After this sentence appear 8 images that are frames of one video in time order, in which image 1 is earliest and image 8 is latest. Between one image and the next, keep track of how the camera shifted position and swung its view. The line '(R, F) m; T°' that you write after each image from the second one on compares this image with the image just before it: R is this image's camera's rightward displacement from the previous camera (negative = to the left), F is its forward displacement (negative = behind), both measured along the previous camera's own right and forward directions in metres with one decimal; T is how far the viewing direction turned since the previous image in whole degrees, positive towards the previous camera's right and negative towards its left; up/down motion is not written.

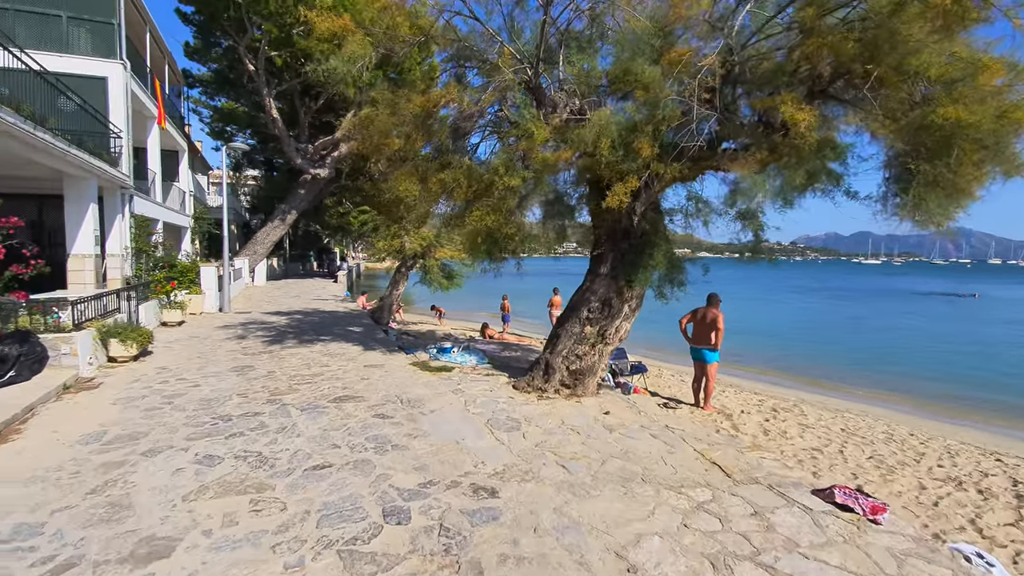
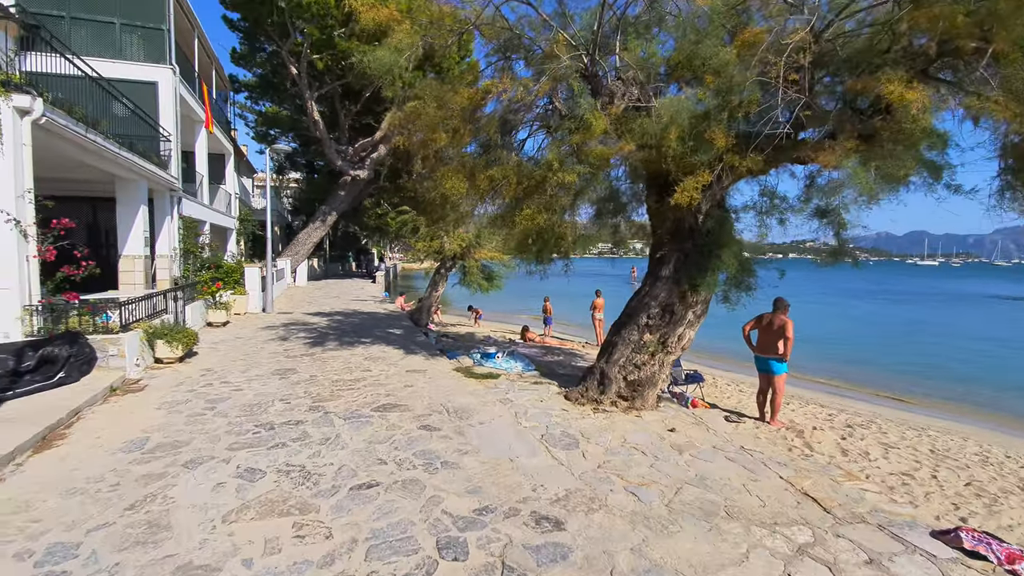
(-0.3, +0.4) m; -4°
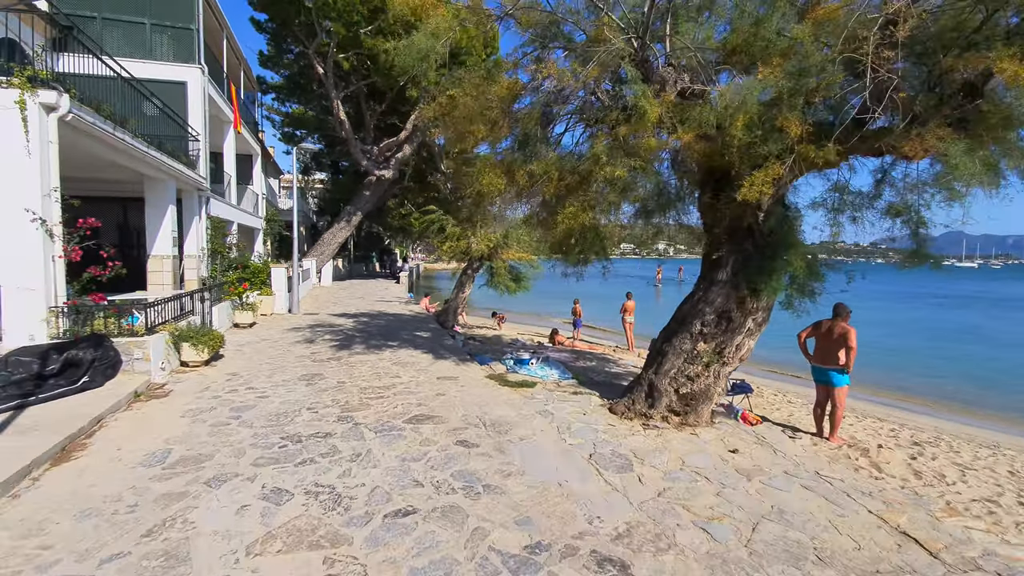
(-0.3, +0.5) m; -2°
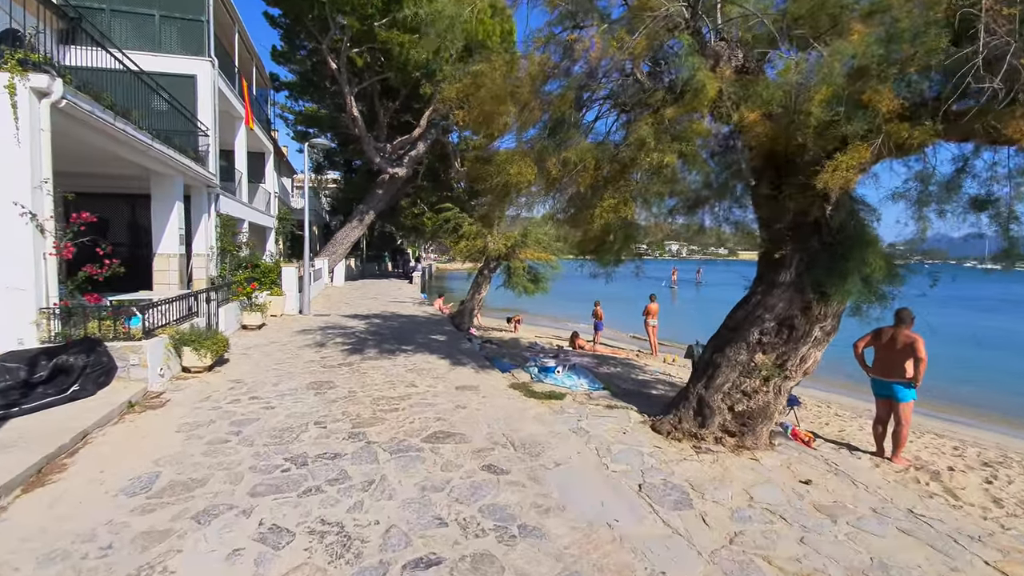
(-0.2, +0.7) m; -1°
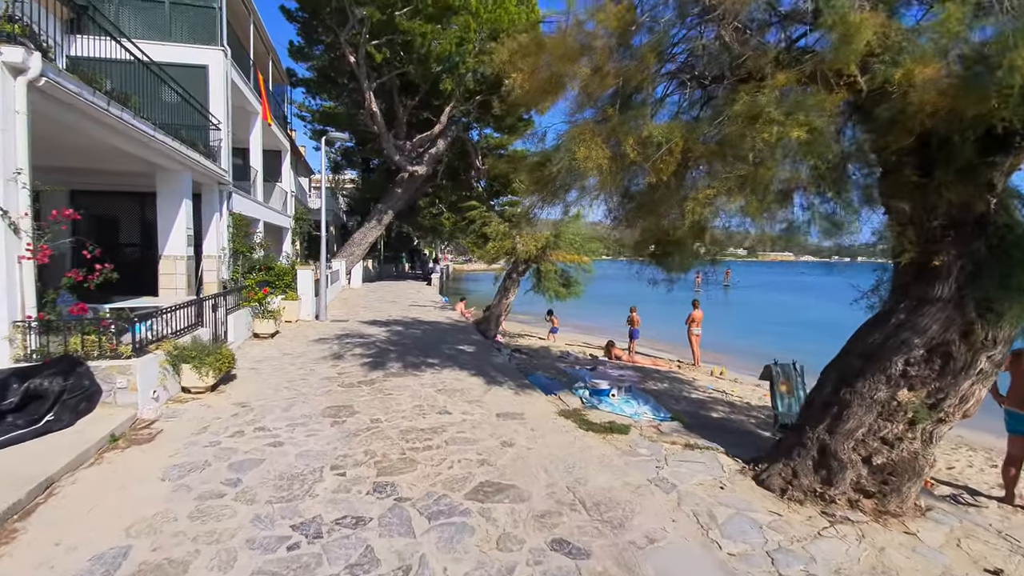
(-0.4, +1.1) m; -2°
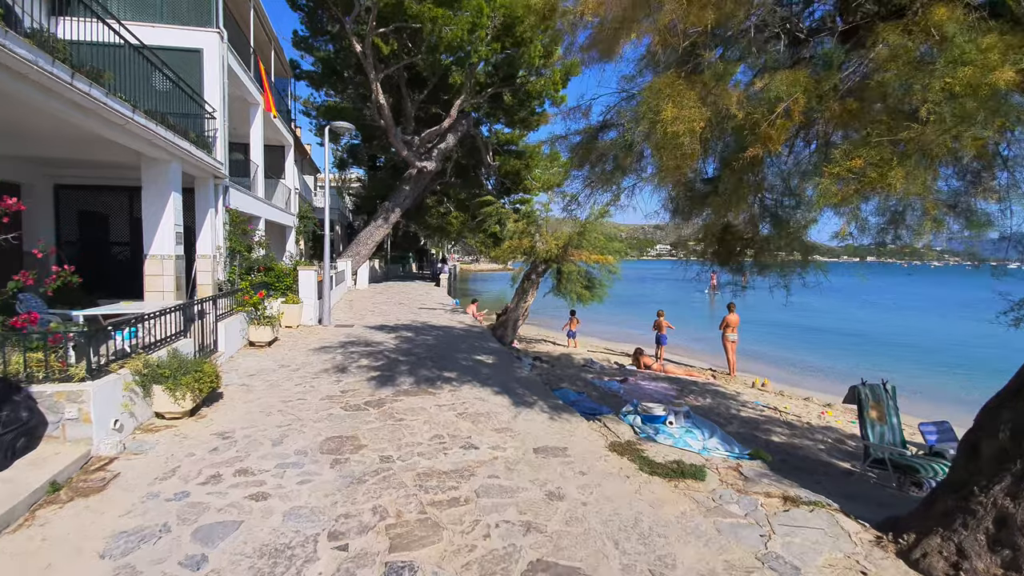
(-0.4, +1.1) m; -1°
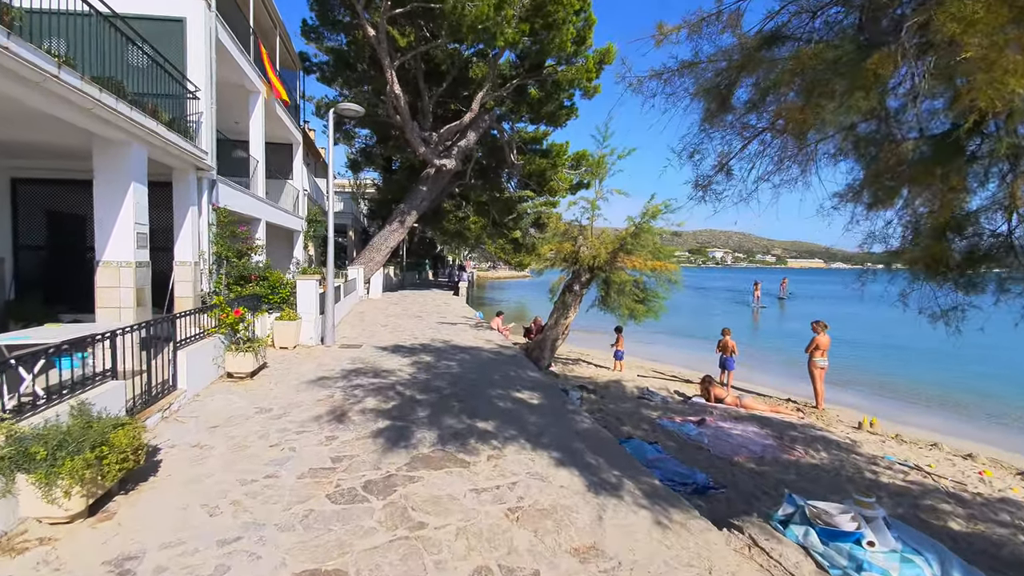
(-0.5, +2.2) m; -2°
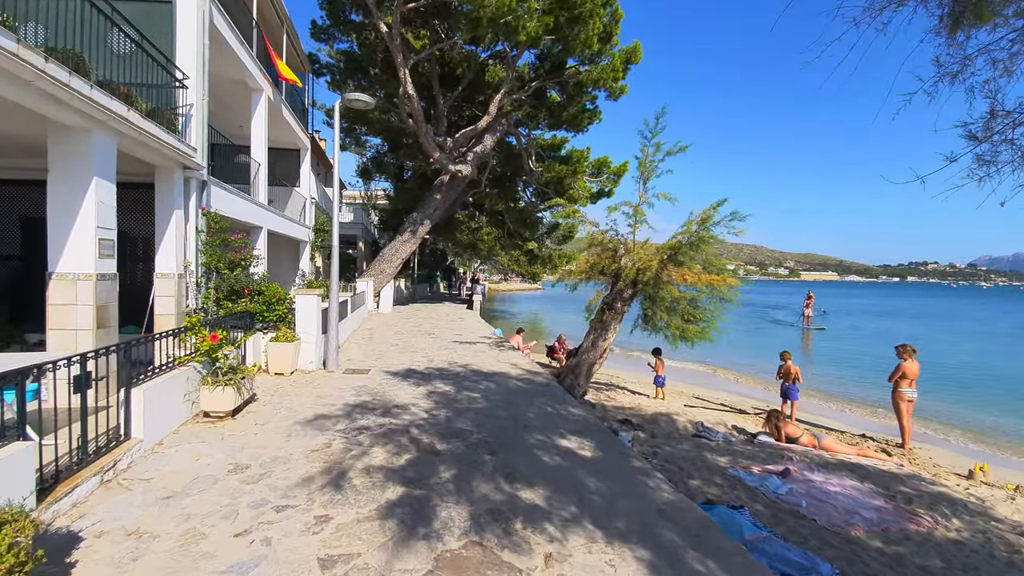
(-0.4, +1.4) m; -1°
